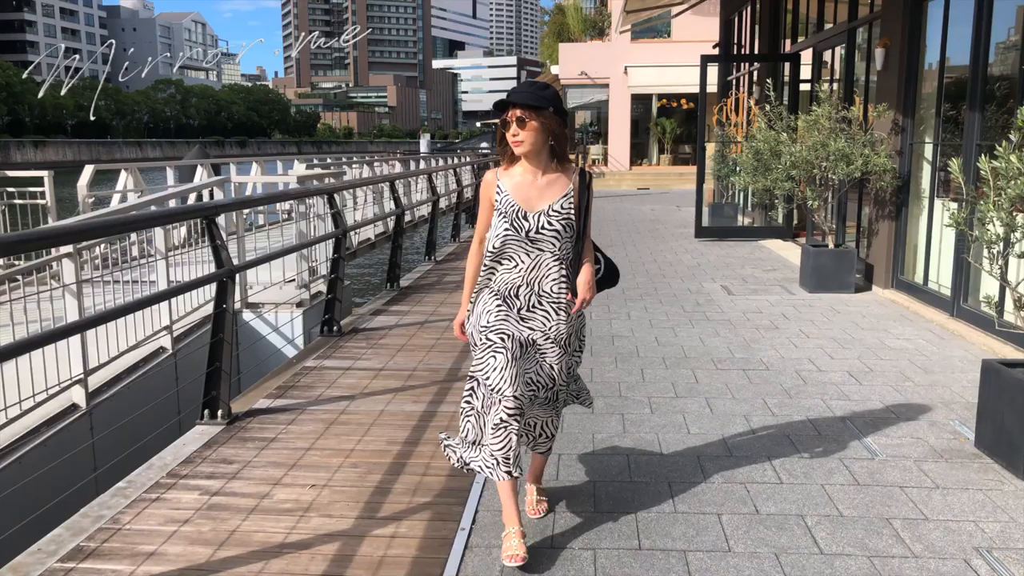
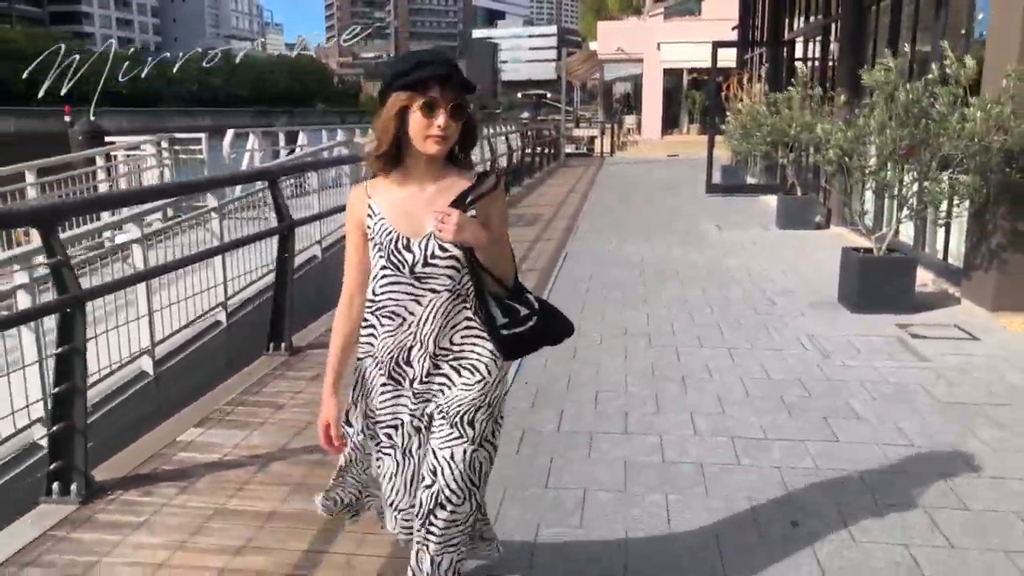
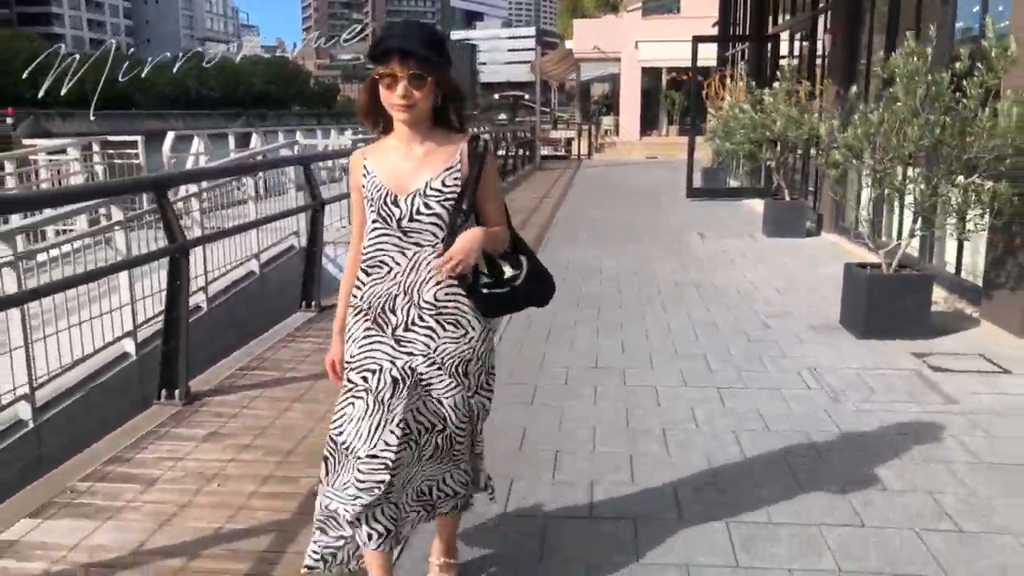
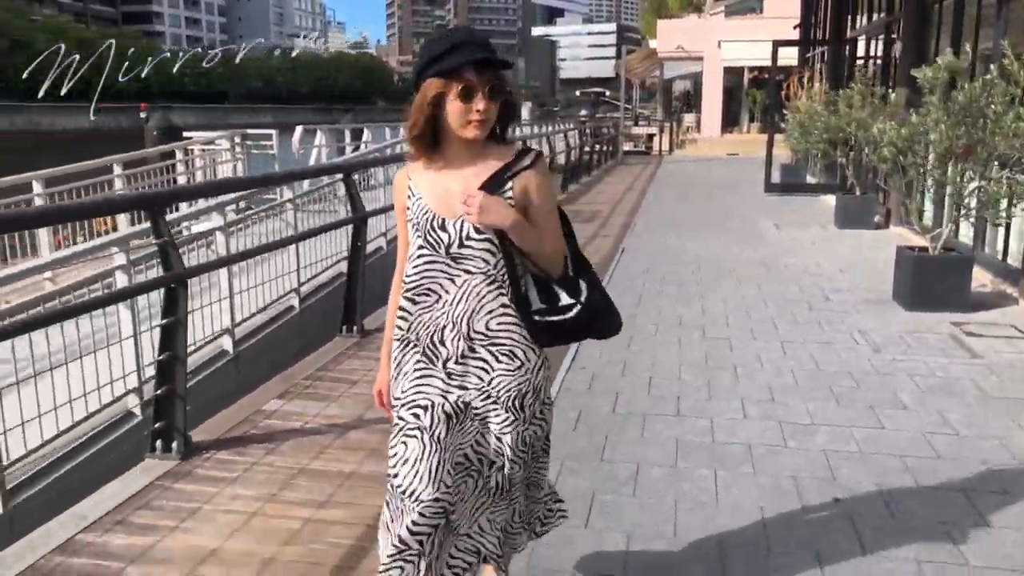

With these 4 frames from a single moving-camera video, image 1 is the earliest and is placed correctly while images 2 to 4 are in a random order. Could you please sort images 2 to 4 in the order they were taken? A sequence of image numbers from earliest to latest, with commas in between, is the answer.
3, 2, 4
